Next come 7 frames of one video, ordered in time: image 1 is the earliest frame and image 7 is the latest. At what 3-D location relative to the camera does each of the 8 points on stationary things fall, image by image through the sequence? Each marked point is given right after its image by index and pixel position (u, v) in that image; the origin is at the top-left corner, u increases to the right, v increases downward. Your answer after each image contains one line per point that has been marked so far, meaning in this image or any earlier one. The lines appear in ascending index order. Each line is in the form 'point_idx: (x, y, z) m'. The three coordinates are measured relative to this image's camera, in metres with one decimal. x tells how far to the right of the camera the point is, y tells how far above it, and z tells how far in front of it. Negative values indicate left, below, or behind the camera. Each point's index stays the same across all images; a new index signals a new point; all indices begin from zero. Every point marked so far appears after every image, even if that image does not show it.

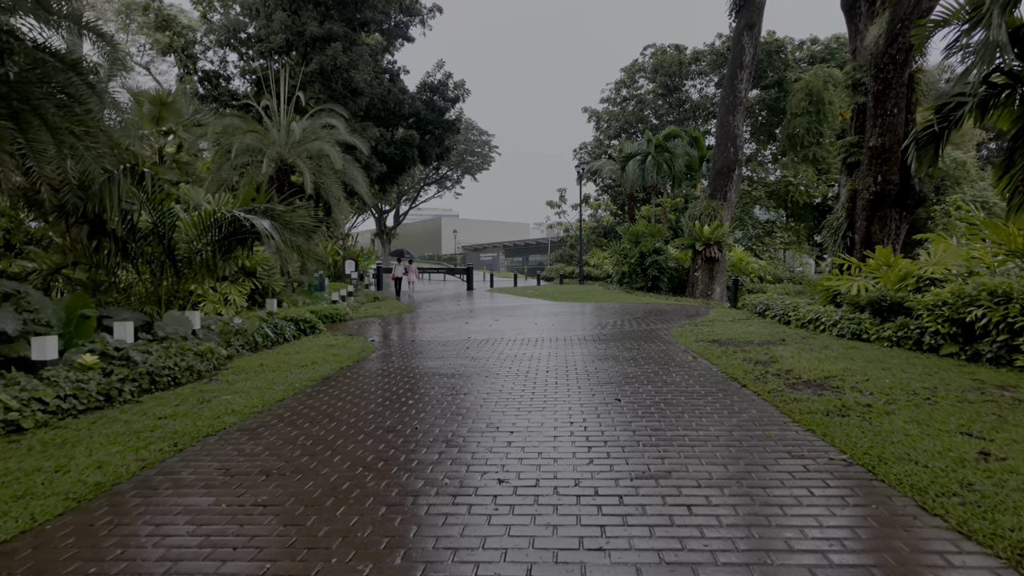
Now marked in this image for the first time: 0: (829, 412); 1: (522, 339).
0: (+2.3, -0.9, +4.2) m
1: (+0.2, -0.8, +8.9) m
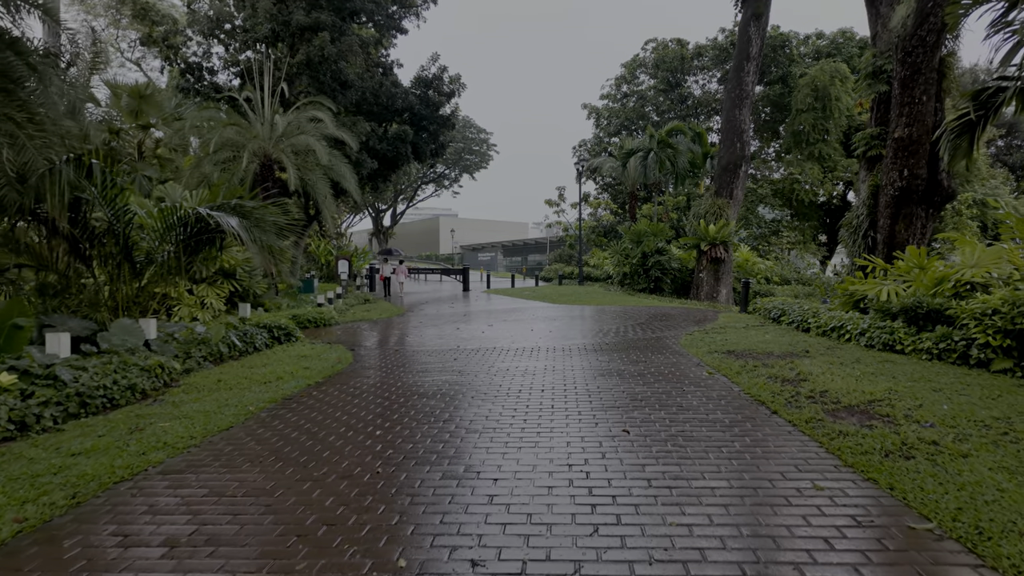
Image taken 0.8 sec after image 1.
0: (+2.2, -1.0, +3.4) m
1: (+0.1, -0.8, +8.1) m
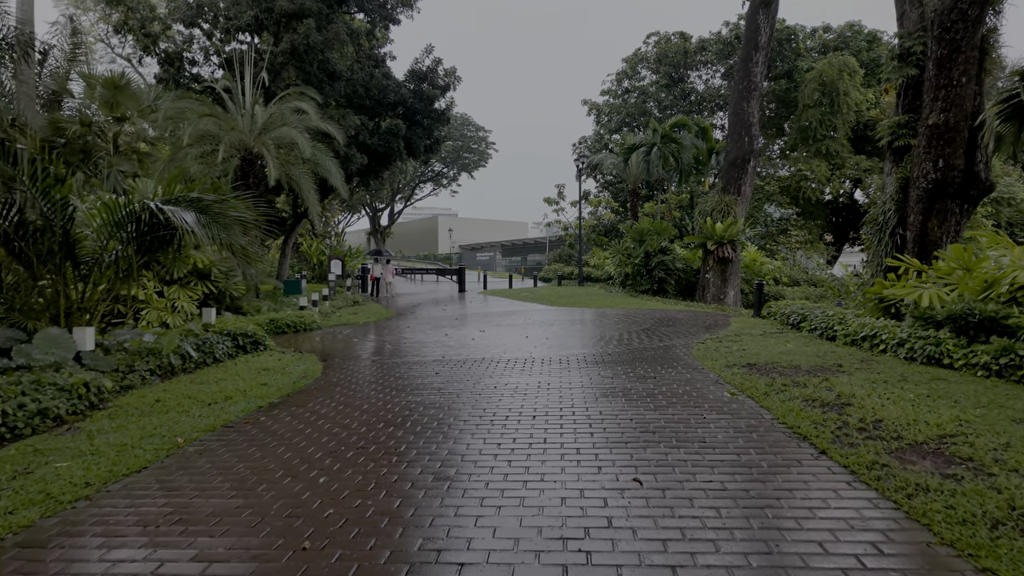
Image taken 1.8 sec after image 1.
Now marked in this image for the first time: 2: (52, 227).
0: (+2.1, -1.0, +2.5) m
1: (0.0, -0.9, +7.2) m
2: (-5.3, +0.7, +6.8) m
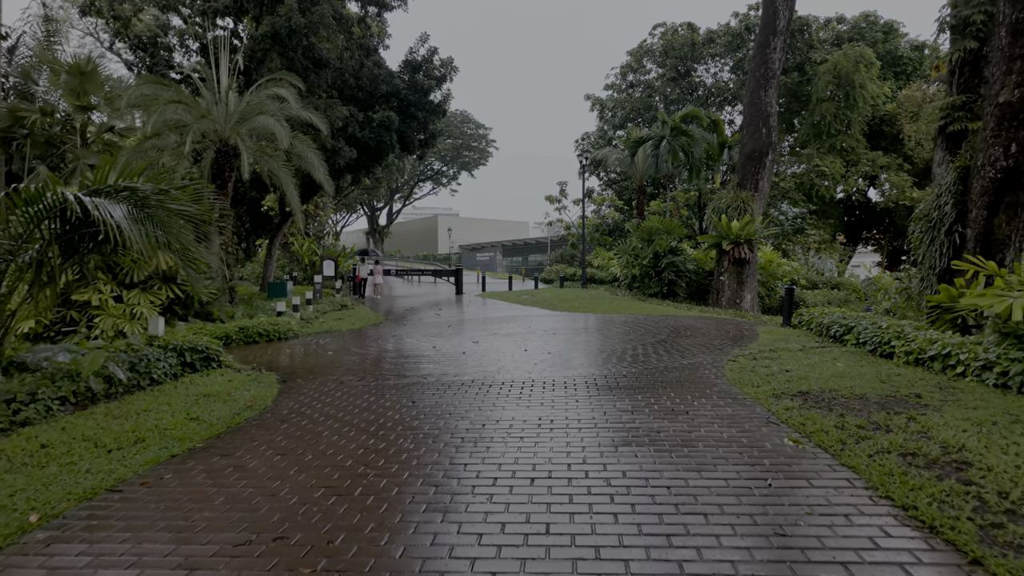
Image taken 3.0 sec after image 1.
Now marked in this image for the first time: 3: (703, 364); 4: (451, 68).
0: (+2.0, -1.1, +1.3) m
1: (-0.1, -1.0, +6.0) m
2: (-5.4, +0.6, +5.6) m
3: (+2.1, -0.8, +6.5) m
4: (-2.1, +7.5, +19.9) m
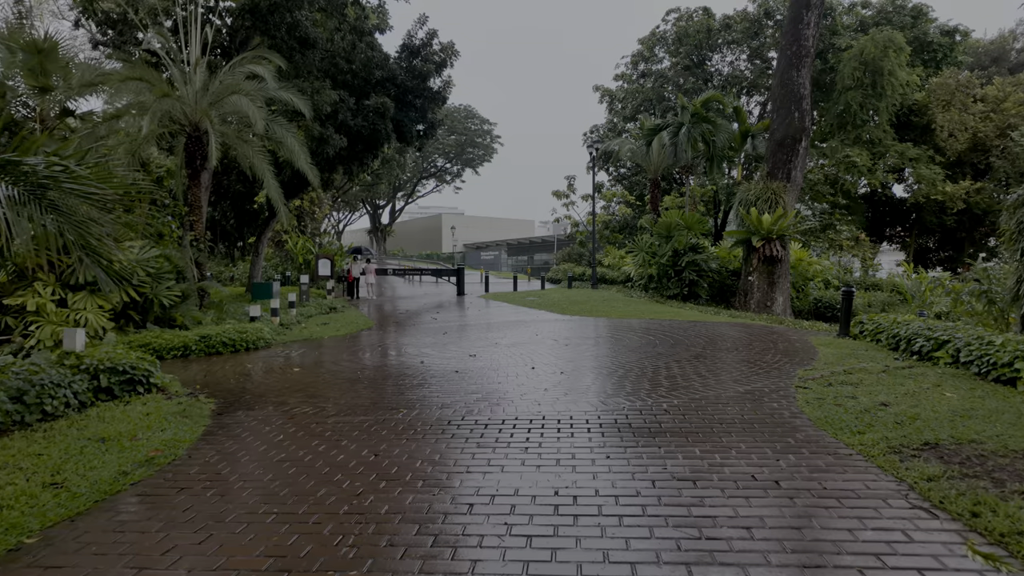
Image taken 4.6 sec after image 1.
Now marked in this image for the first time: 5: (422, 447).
0: (+2.0, -1.1, -0.2) m
1: (0.0, -1.0, +4.5) m
2: (-5.4, +0.6, +4.1) m
3: (+2.1, -0.9, +5.0) m
4: (-1.9, +7.5, +18.4) m
5: (-0.6, -1.1, +3.9) m
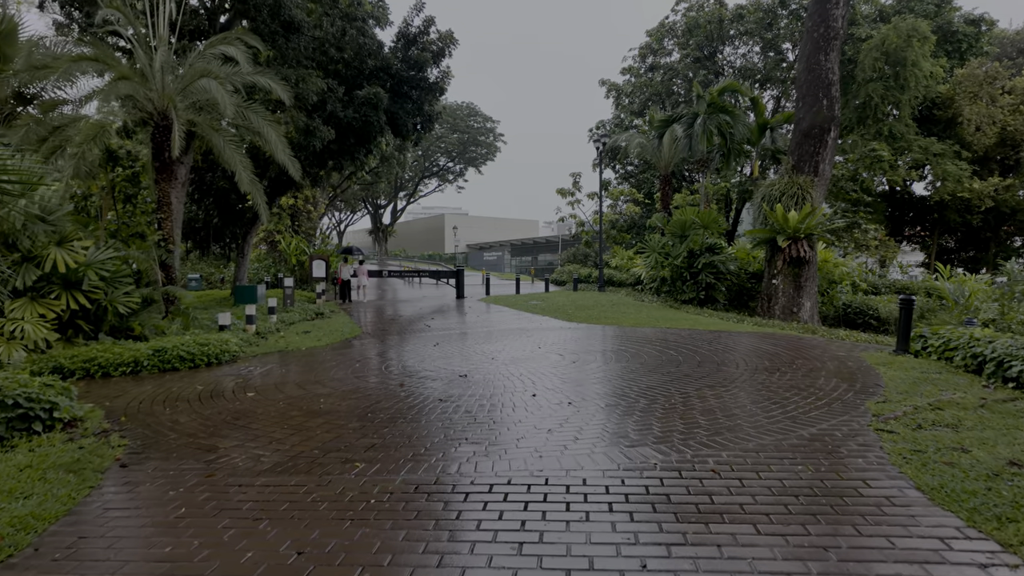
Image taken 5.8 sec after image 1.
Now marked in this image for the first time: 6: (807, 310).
0: (+1.9, -1.2, -1.4) m
1: (-0.1, -1.1, +3.3) m
2: (-5.4, +0.5, +3.0) m
3: (+2.1, -1.0, +3.8) m
4: (-1.8, +7.4, +17.2) m
5: (-0.6, -1.1, +2.7) m
6: (+6.3, -0.5, +12.6) m
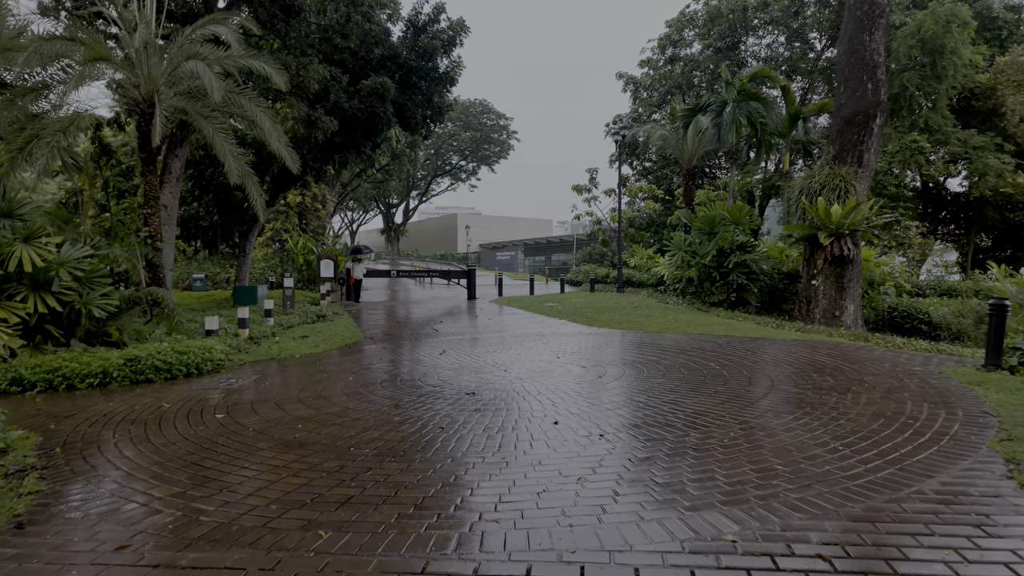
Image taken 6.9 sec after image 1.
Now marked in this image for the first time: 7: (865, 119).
0: (+1.9, -1.2, -2.4) m
1: (0.0, -1.1, +2.4) m
2: (-5.3, +0.5, +2.2) m
3: (+2.2, -1.0, +2.7) m
4: (-1.4, +7.3, +16.3) m
5: (-0.6, -1.2, +1.8) m
6: (+6.6, -0.5, +11.5) m
7: (+7.2, +3.4, +11.9) m
